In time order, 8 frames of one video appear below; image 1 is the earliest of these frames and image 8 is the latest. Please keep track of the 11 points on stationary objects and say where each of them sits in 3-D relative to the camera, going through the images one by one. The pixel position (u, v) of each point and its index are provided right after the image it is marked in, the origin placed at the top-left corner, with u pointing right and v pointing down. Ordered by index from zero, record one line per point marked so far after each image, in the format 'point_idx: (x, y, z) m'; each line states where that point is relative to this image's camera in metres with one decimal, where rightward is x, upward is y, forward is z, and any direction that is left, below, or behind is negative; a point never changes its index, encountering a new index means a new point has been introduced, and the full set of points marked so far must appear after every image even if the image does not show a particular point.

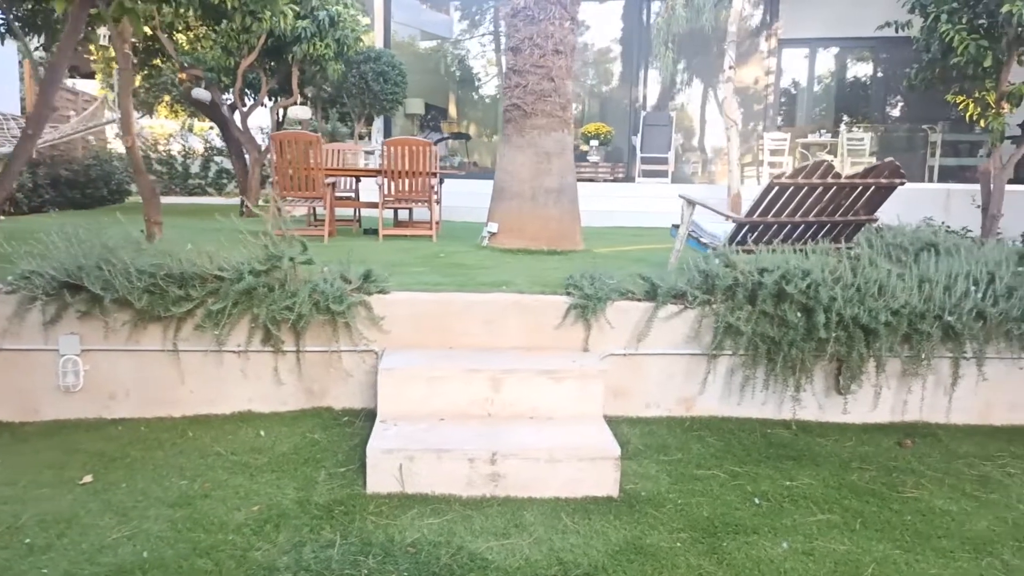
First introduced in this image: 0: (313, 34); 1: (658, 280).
0: (-2.7, +3.3, +9.3) m
1: (+0.7, 0.0, +3.5) m
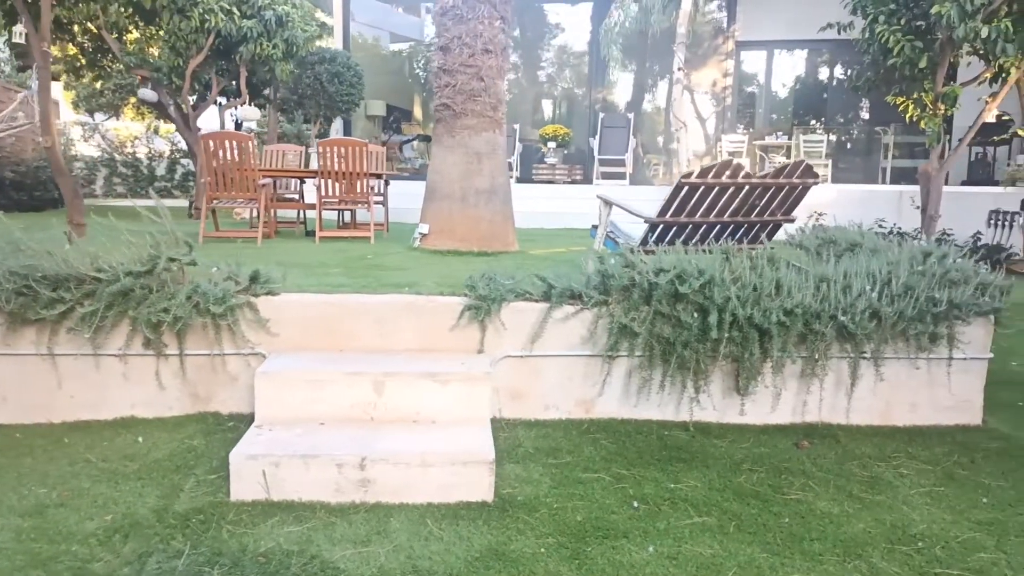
0: (-3.3, +3.3, +9.2) m
1: (+0.2, 0.0, +3.5) m
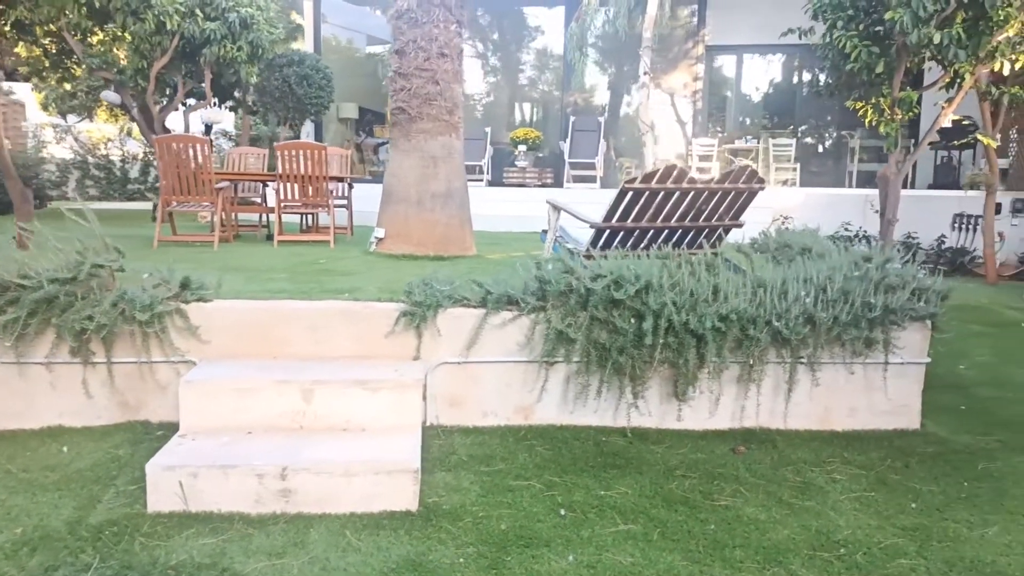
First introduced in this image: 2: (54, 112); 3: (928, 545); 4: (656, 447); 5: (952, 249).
0: (-3.7, +3.2, +9.1) m
1: (-0.1, 0.0, +3.5) m
2: (-10.7, +4.1, +16.7) m
3: (+1.5, -1.0, +2.7) m
4: (+0.7, -0.7, +3.4) m
5: (+5.5, +0.5, +9.0) m
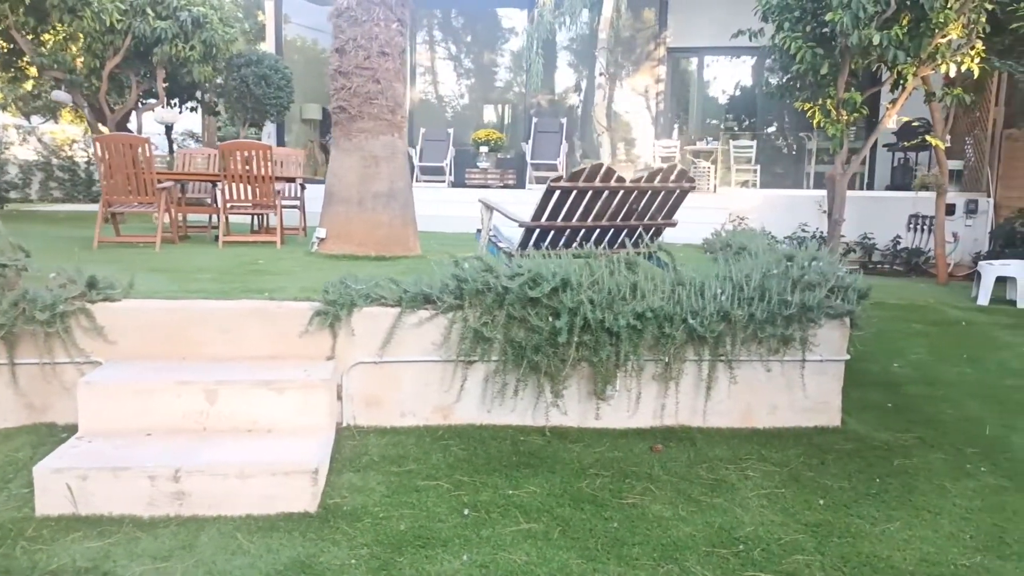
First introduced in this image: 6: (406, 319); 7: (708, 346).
0: (-4.2, +3.2, +9.0) m
1: (-0.5, 0.0, +3.4) m
2: (-11.4, +4.0, +16.5) m
3: (+1.2, -0.9, +2.7) m
4: (+0.3, -0.7, +3.4) m
5: (+5.0, +0.5, +9.2) m
6: (-0.5, -0.1, +3.4) m
7: (+0.9, -0.3, +3.5) m
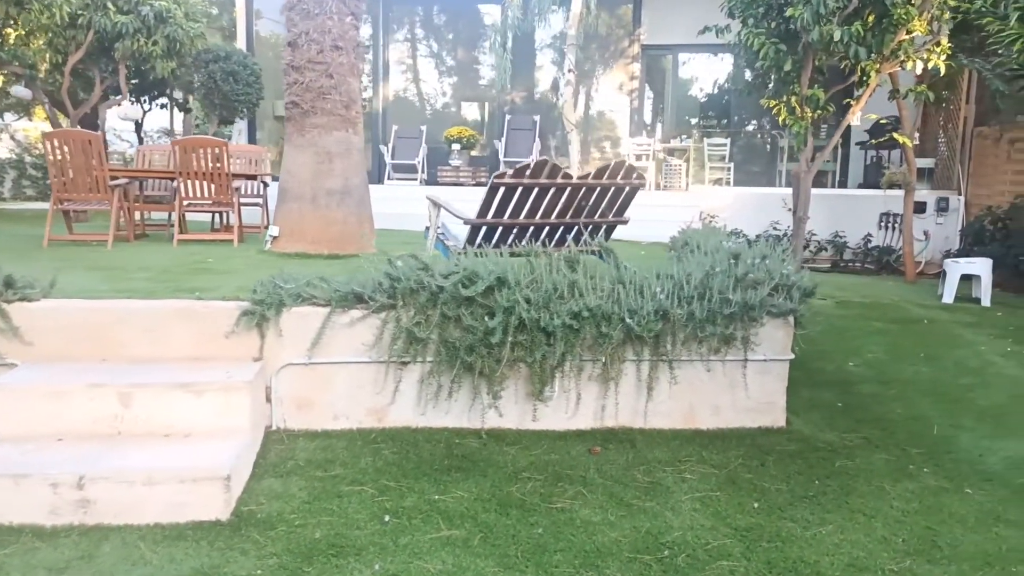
0: (-4.6, +3.2, +8.9) m
1: (-0.8, 0.0, +3.3) m
2: (-11.9, +4.0, +16.2) m
3: (+0.9, -0.9, +2.6) m
4: (0.0, -0.7, +3.3) m
5: (+4.6, +0.5, +9.1) m
6: (-0.8, -0.1, +3.3) m
7: (+0.6, -0.3, +3.4) m
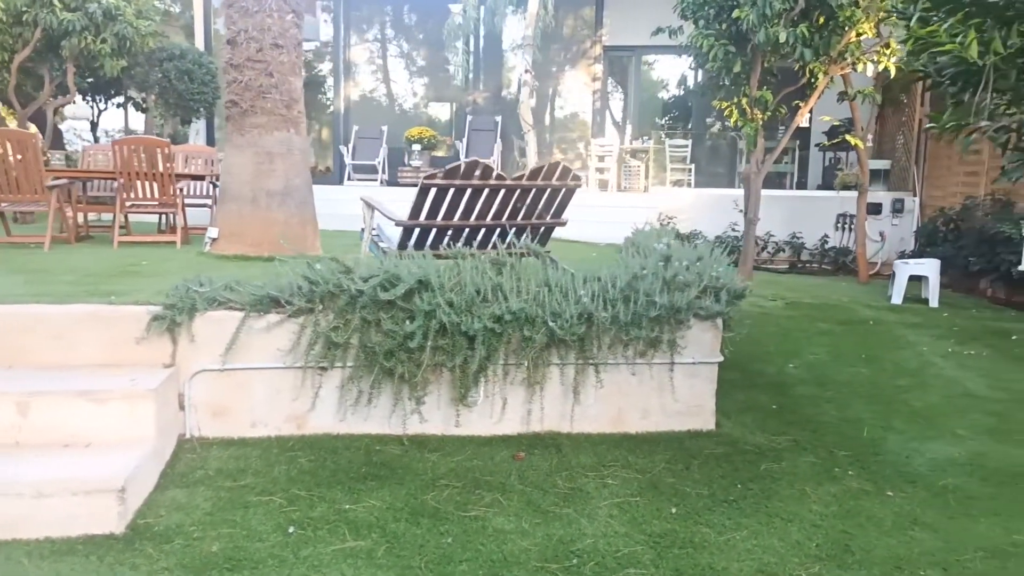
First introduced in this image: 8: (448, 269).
0: (-5.1, +3.1, +8.7) m
1: (-1.1, 0.0, +3.3) m
2: (-12.6, +4.0, +15.8) m
3: (+0.6, -1.0, +2.6) m
4: (-0.4, -0.7, +3.2) m
5: (+4.1, +0.5, +9.2) m
6: (-1.1, -0.2, +3.2) m
7: (+0.3, -0.3, +3.3) m
8: (-0.3, +0.1, +3.3) m
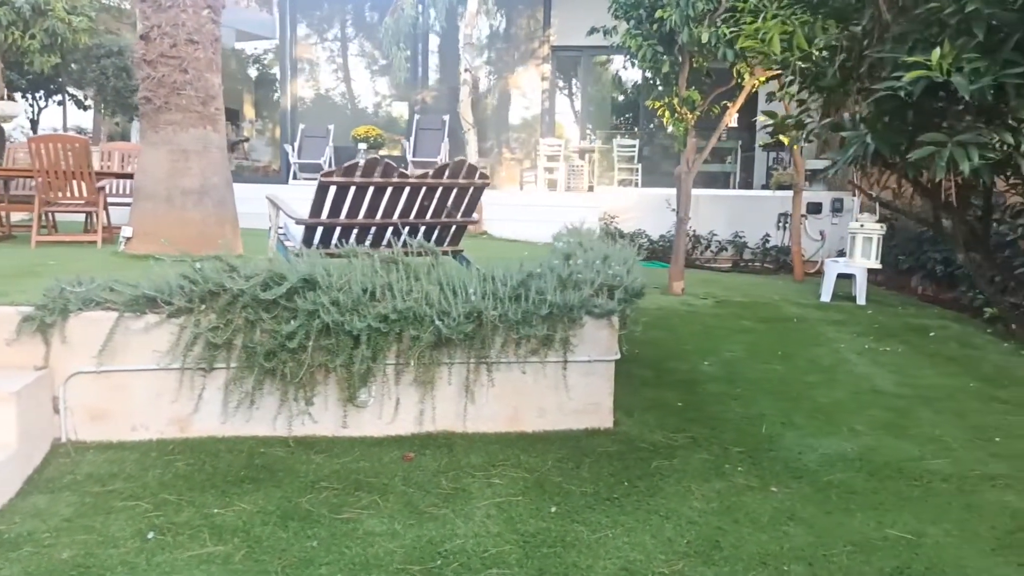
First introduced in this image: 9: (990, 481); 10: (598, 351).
0: (-5.9, +3.1, +8.4) m
1: (-1.6, 0.0, +3.2) m
2: (-13.6, +3.9, +15.3) m
3: (+0.1, -0.9, +2.6) m
4: (-0.9, -0.7, +3.2) m
5: (+3.4, +0.5, +9.3) m
6: (-1.6, -0.2, +3.1) m
7: (-0.2, -0.3, +3.3) m
8: (-0.8, +0.1, +3.3) m
9: (+2.2, -0.9, +3.3) m
10: (+0.4, -0.3, +3.5) m
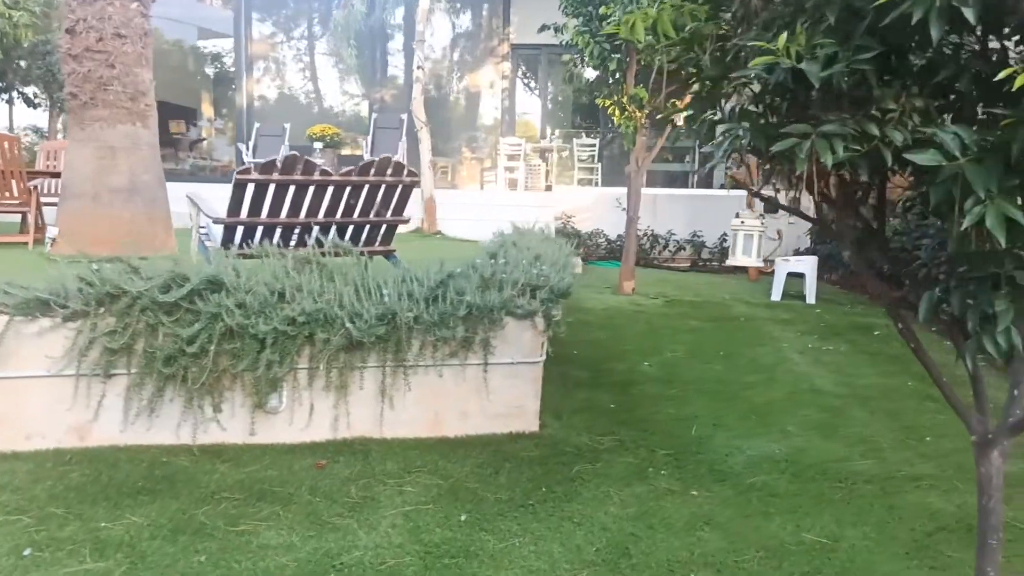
0: (-6.4, +3.1, +8.2) m
1: (-2.0, 0.0, +3.0) m
2: (-14.3, +3.8, +14.8) m
3: (-0.3, -0.9, +2.5) m
4: (-1.2, -0.8, +3.0) m
5: (+2.8, +0.5, +9.3) m
6: (-2.0, -0.2, +3.0) m
7: (-0.6, -0.3, +3.2) m
8: (-1.2, +0.1, +3.2) m
9: (+1.8, -0.9, +3.3) m
10: (0.0, -0.3, +3.4) m
